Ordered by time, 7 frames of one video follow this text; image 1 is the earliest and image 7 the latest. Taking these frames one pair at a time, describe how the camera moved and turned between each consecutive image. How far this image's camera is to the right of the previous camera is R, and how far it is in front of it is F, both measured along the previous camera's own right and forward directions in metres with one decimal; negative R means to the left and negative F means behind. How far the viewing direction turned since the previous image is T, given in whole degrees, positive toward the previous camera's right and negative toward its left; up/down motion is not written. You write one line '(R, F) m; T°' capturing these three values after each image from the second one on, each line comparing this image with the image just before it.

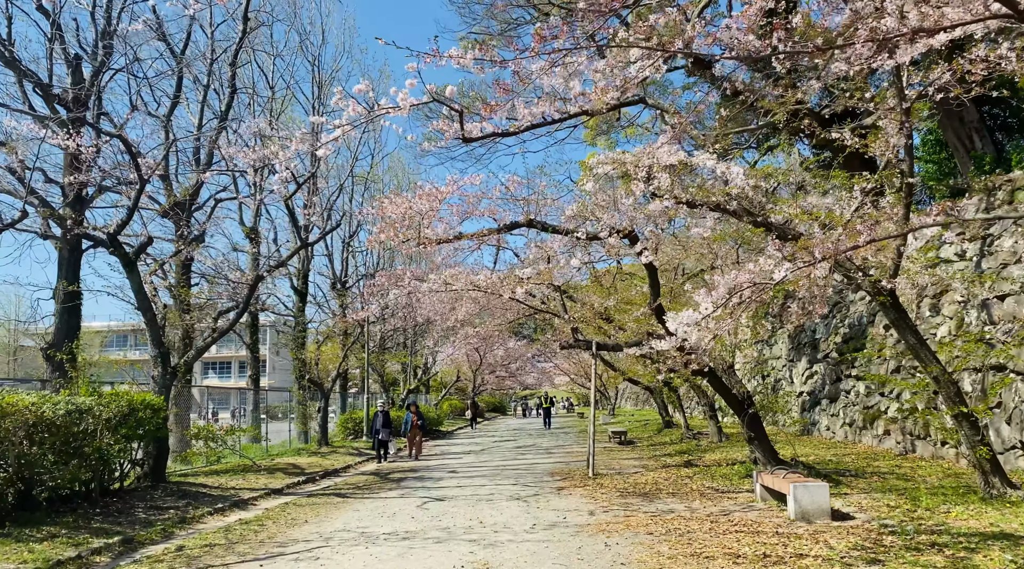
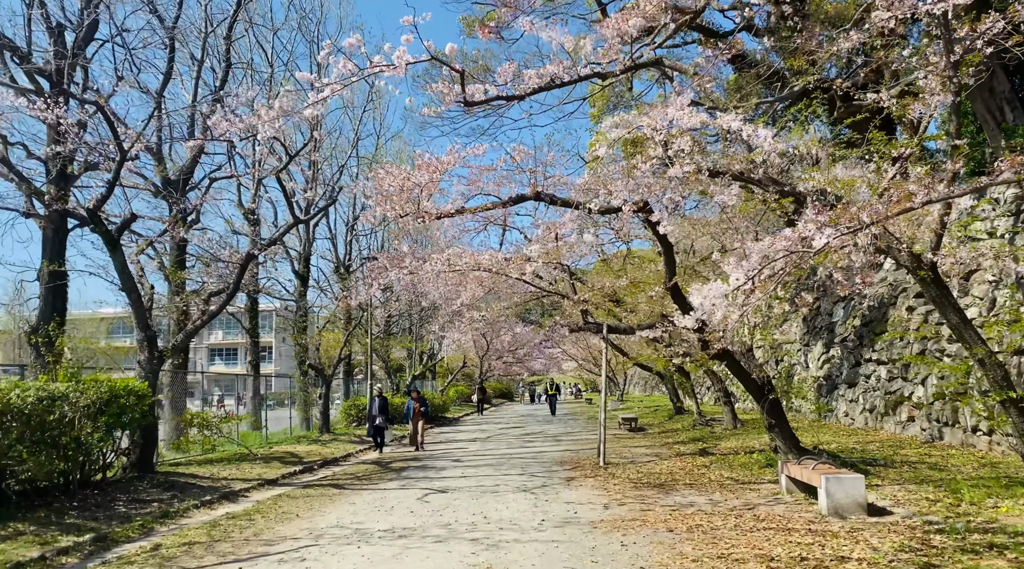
(0.0, +0.7) m; 0°
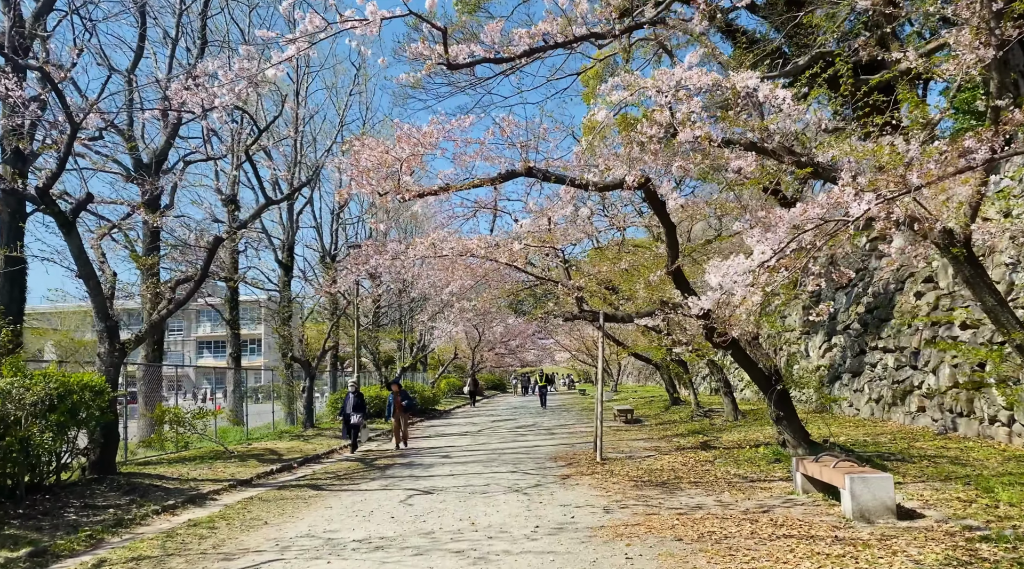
(0.0, +0.8) m; +1°
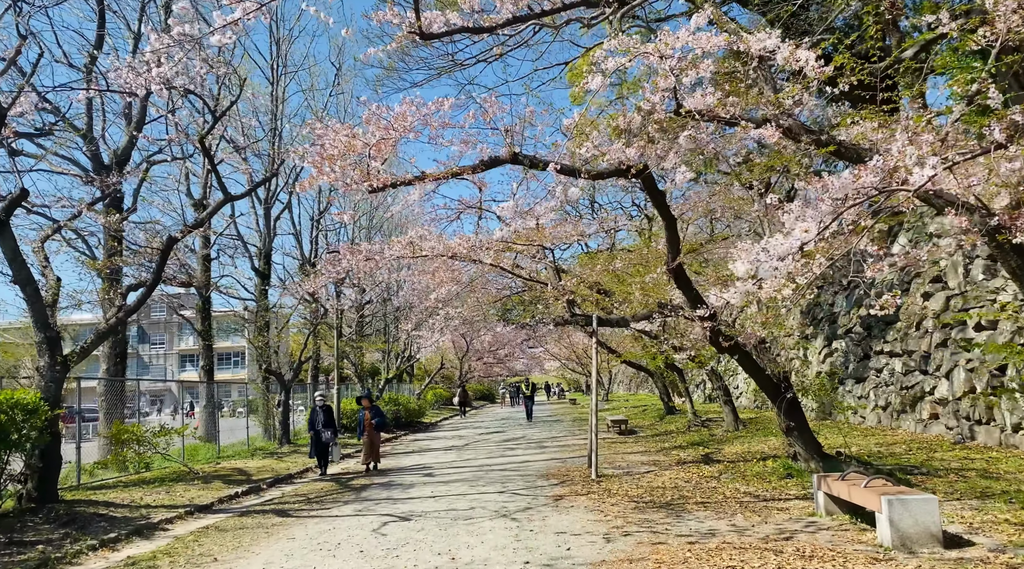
(0.0, +1.0) m; +1°
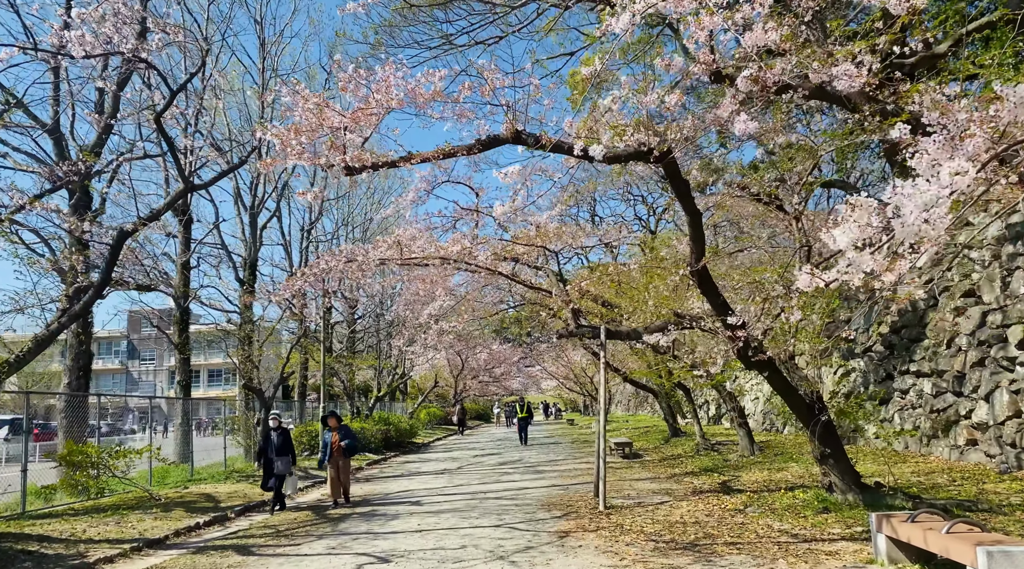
(0.0, +1.3) m; 0°
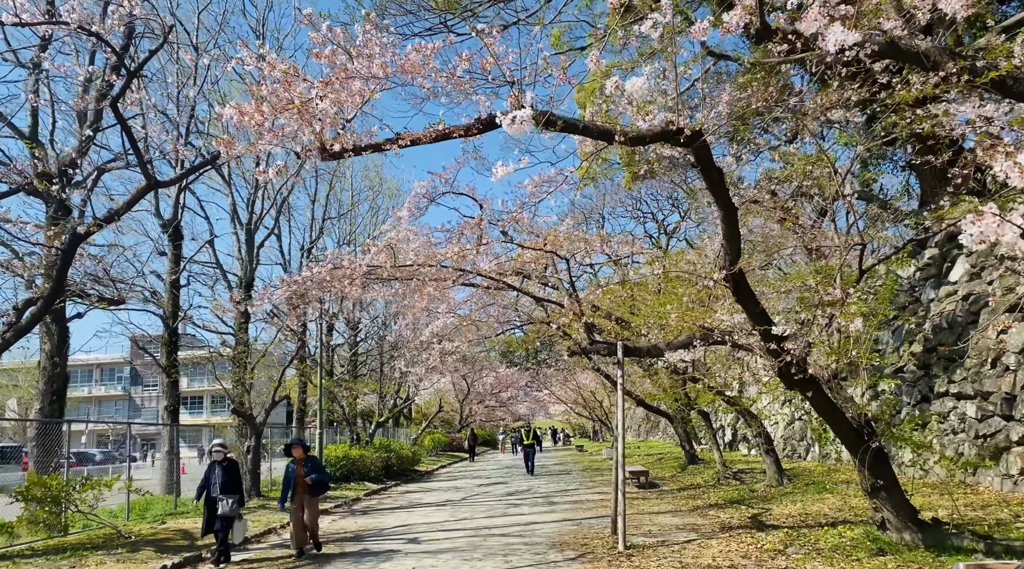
(0.0, +1.1) m; 0°
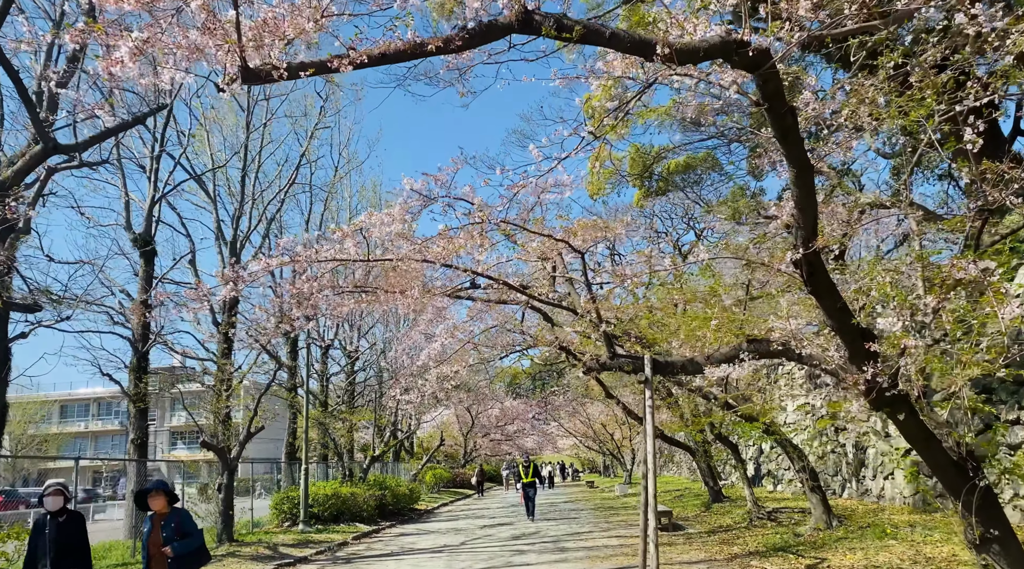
(0.0, +1.8) m; 0°
